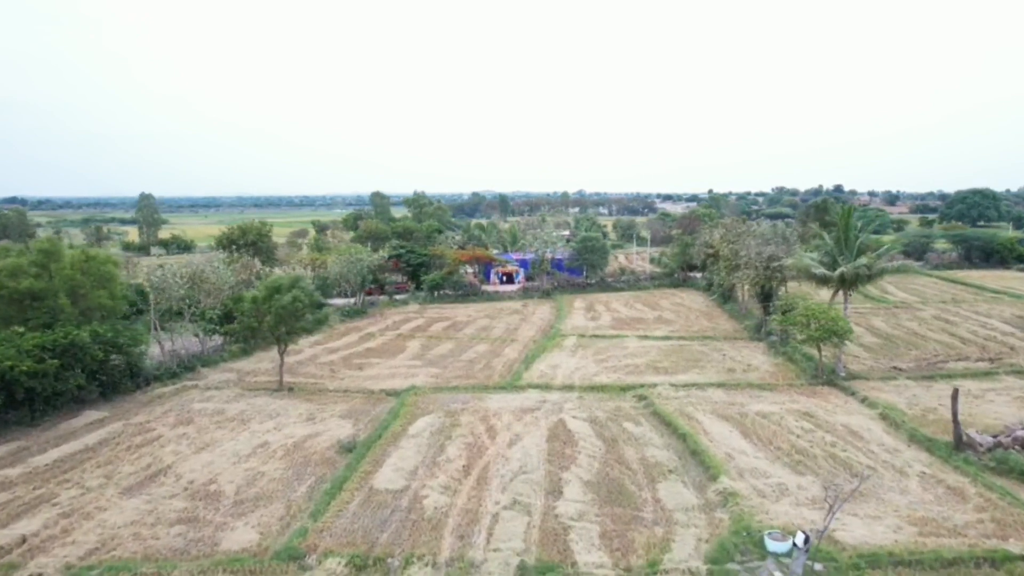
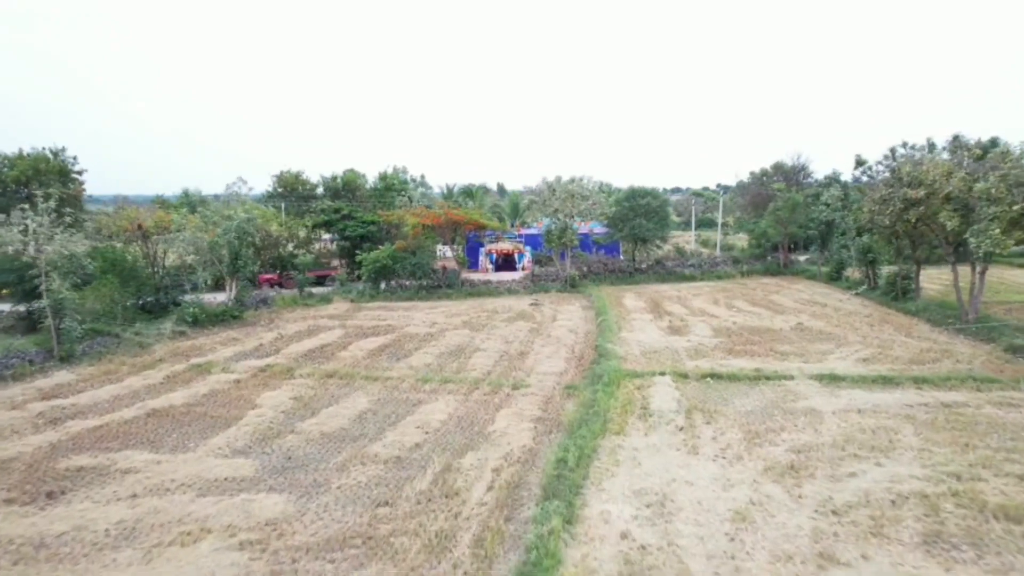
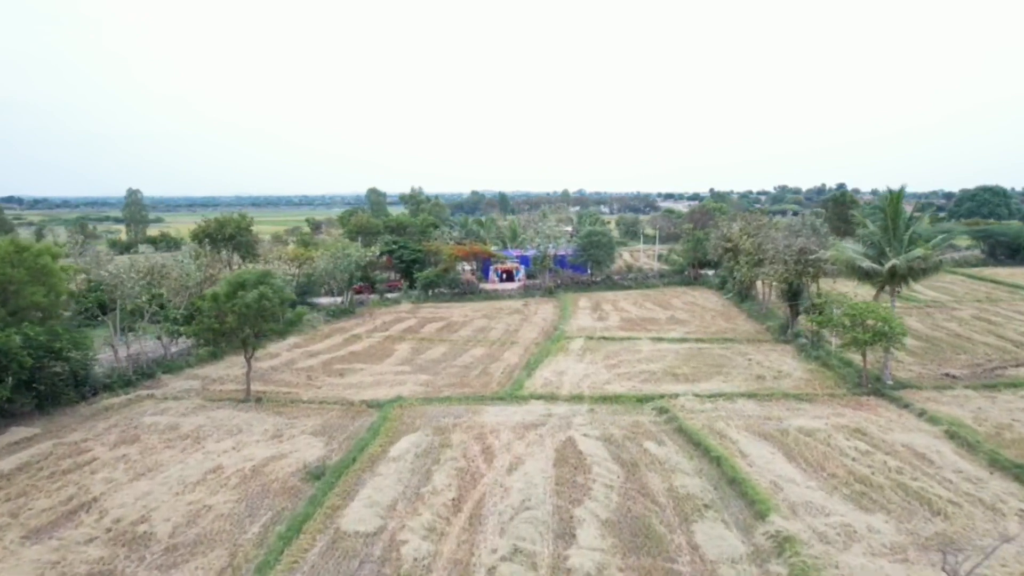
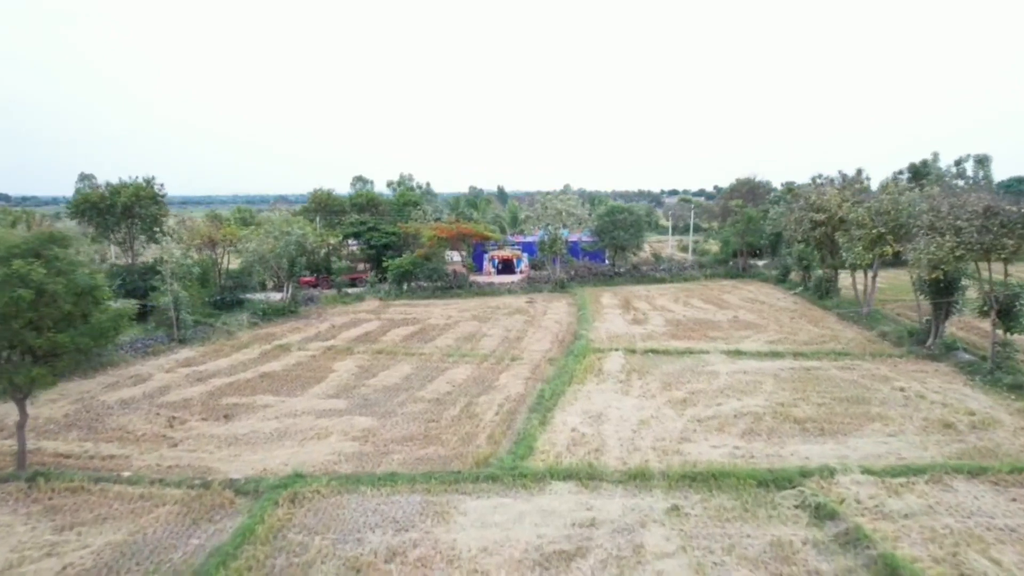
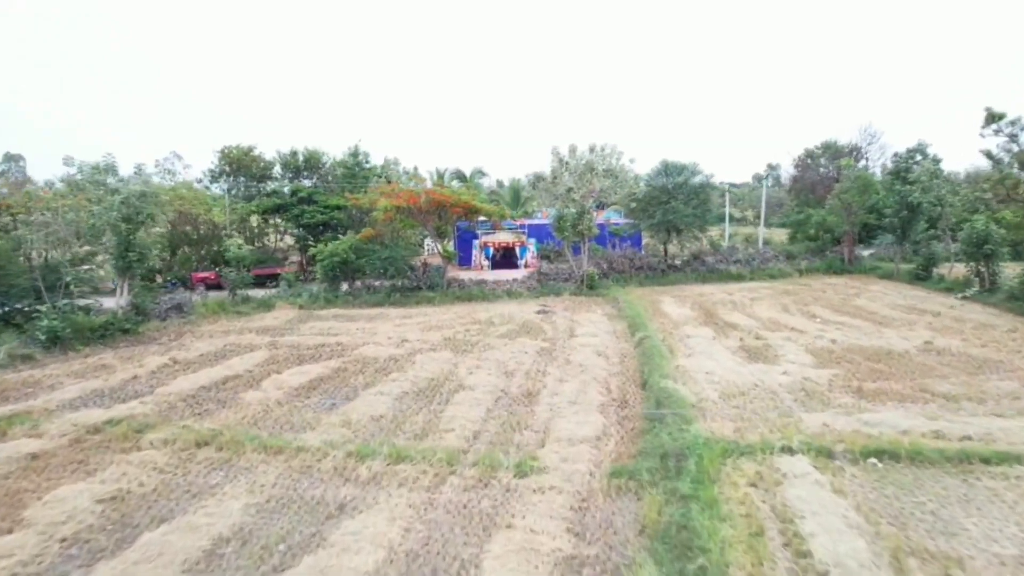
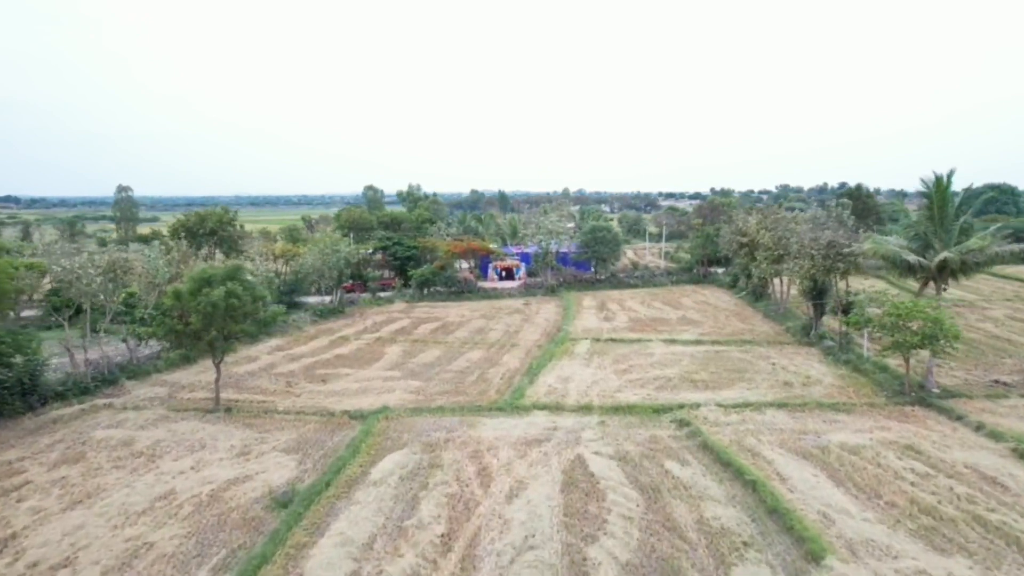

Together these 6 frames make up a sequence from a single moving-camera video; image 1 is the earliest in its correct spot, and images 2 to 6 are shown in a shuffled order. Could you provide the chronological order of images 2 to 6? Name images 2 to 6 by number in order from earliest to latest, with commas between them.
3, 6, 4, 2, 5
